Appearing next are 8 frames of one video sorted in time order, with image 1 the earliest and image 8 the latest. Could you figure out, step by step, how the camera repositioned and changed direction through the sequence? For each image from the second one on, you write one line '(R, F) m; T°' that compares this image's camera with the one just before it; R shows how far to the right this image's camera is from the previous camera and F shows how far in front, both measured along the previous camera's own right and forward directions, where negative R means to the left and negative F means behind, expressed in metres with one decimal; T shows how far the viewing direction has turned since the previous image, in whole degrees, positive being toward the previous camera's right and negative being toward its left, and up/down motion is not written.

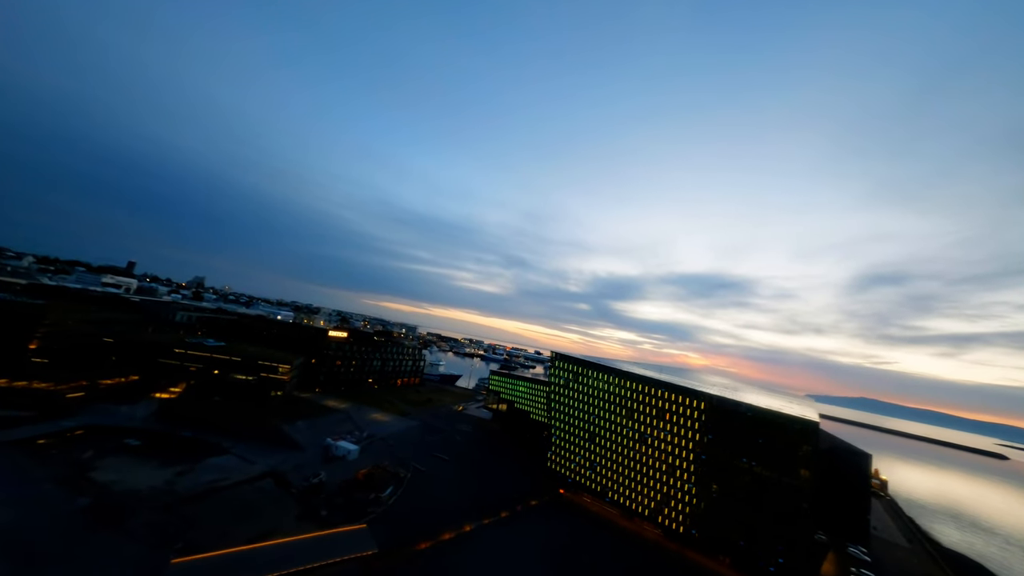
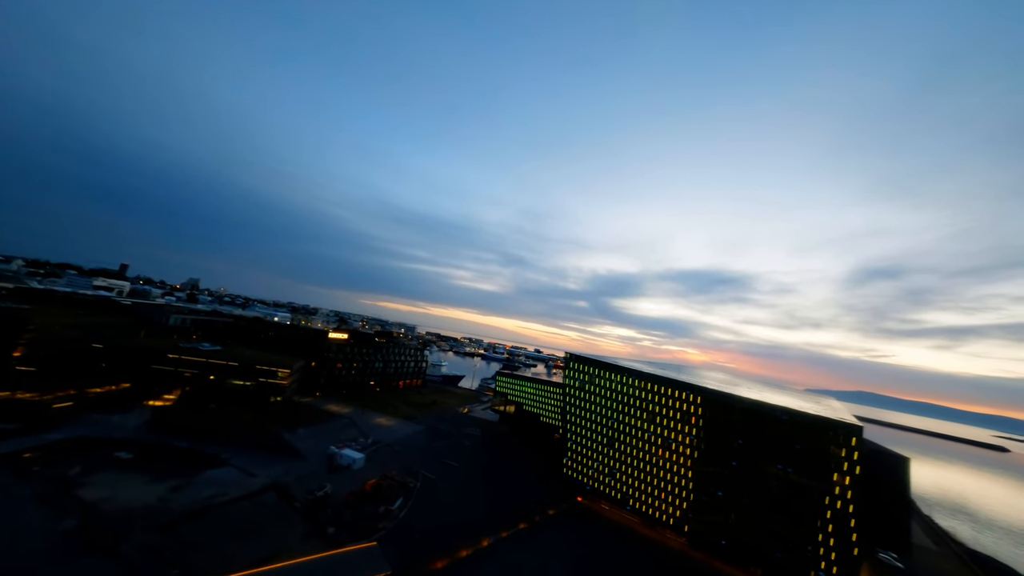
(-1.5, +1.9) m; 0°
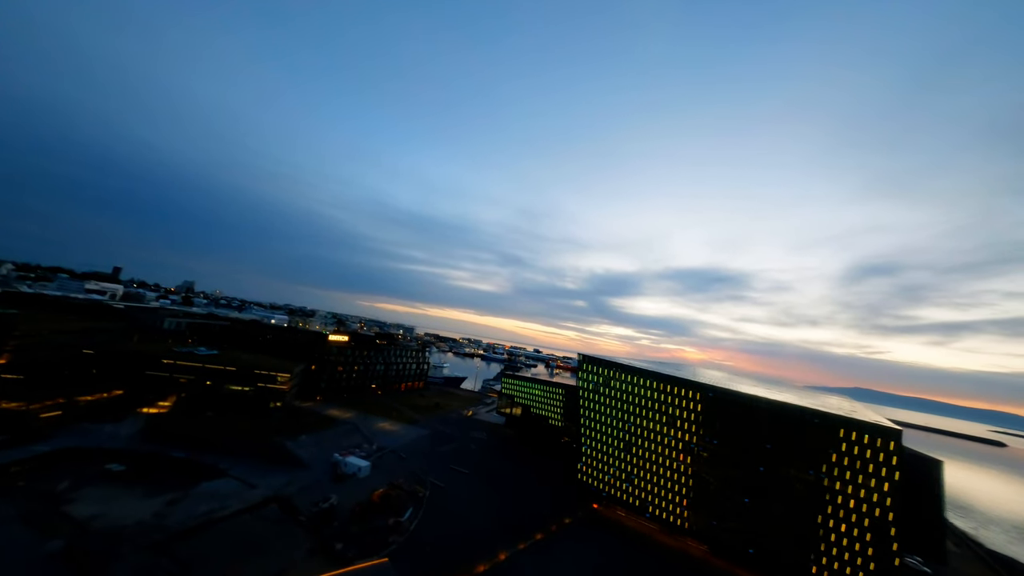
(-1.3, +1.5) m; +1°
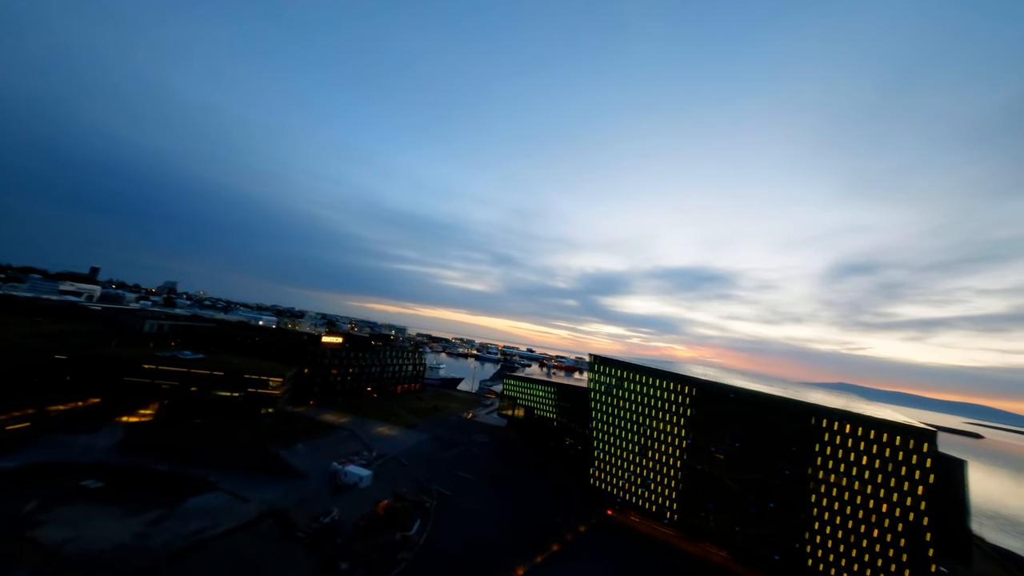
(-1.8, +1.7) m; +2°
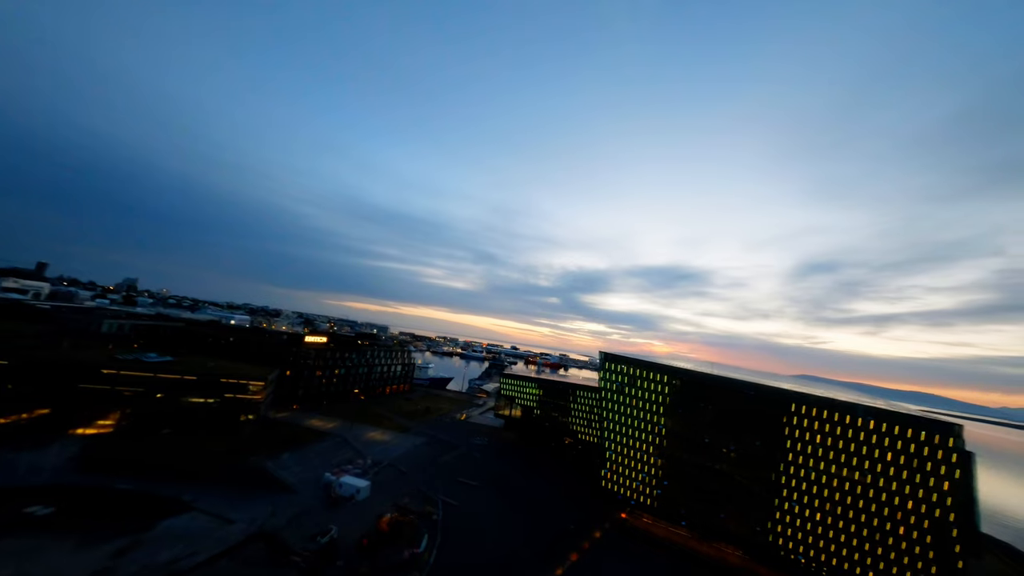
(-2.7, +2.3) m; +3°
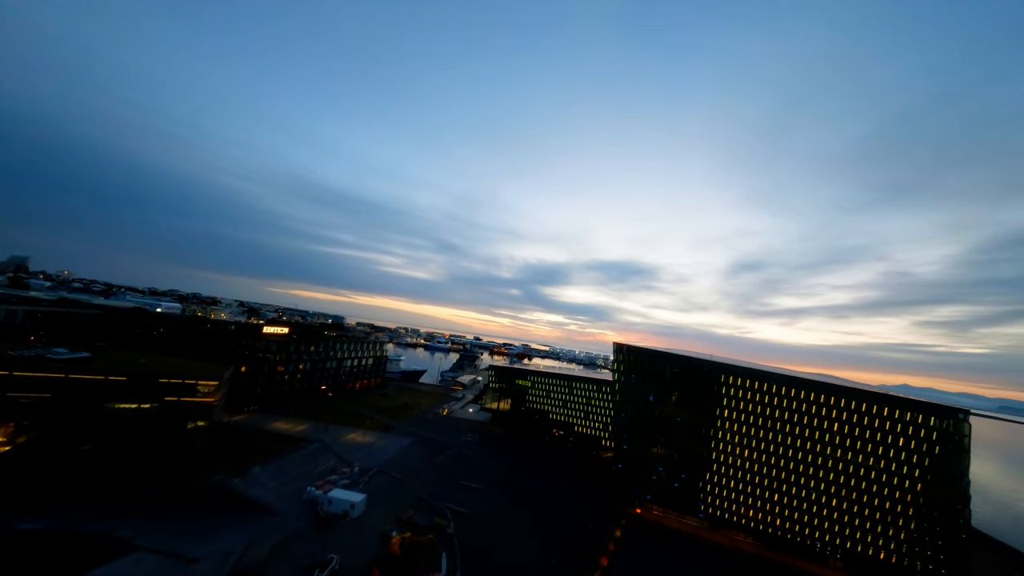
(-5.2, +4.2) m; +8°
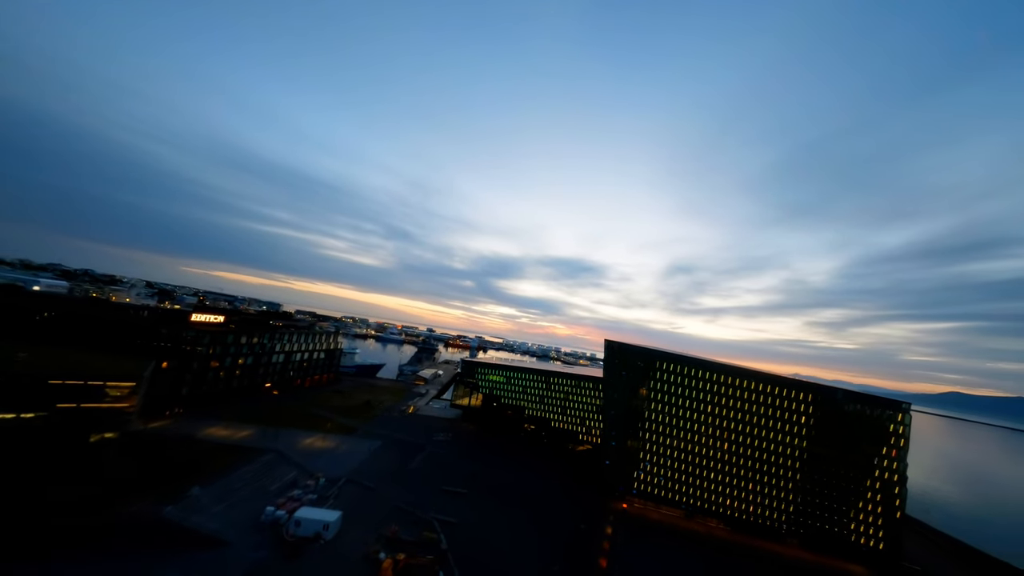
(-3.7, +3.2) m; +8°
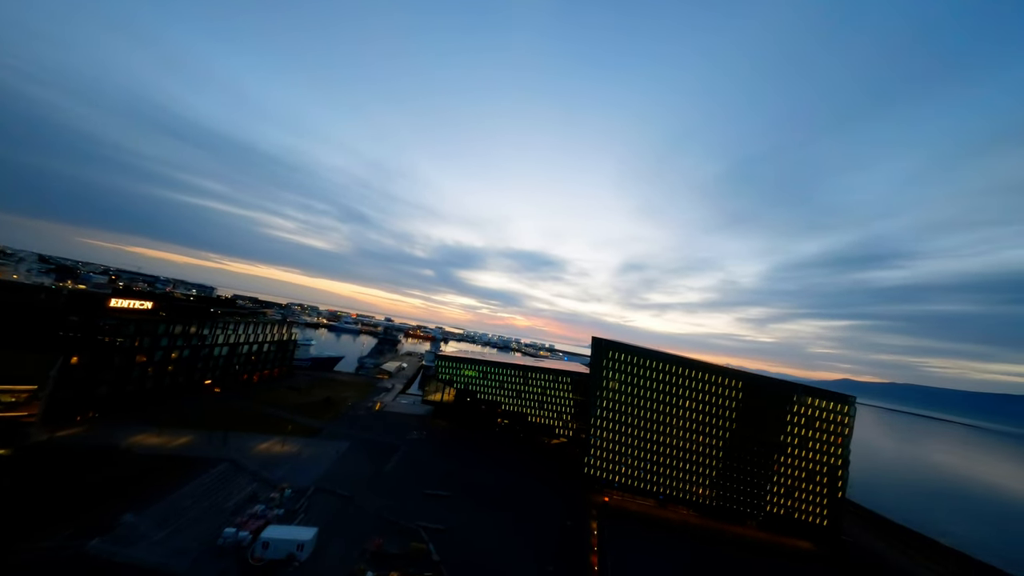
(-2.6, +2.0) m; +7°
